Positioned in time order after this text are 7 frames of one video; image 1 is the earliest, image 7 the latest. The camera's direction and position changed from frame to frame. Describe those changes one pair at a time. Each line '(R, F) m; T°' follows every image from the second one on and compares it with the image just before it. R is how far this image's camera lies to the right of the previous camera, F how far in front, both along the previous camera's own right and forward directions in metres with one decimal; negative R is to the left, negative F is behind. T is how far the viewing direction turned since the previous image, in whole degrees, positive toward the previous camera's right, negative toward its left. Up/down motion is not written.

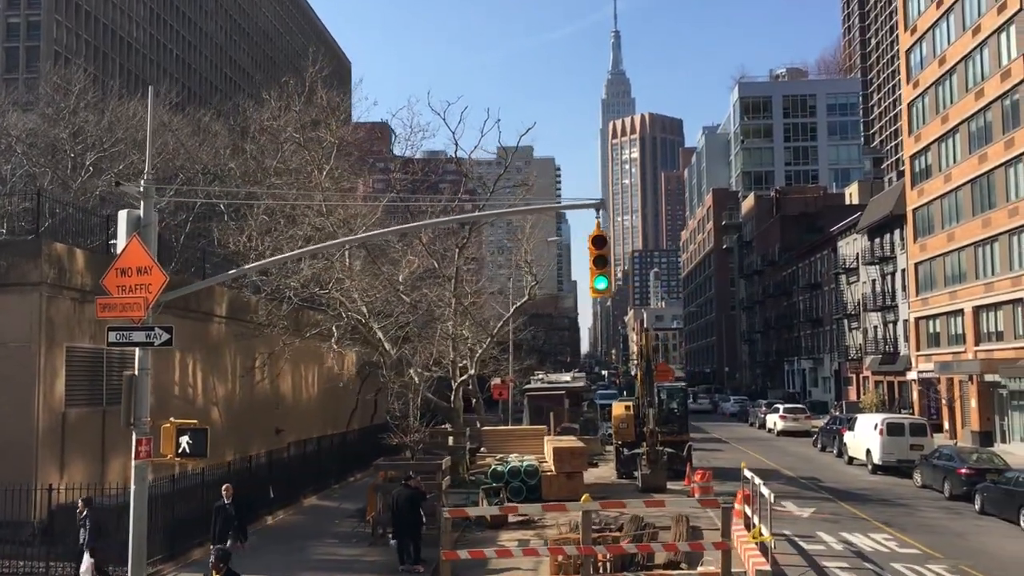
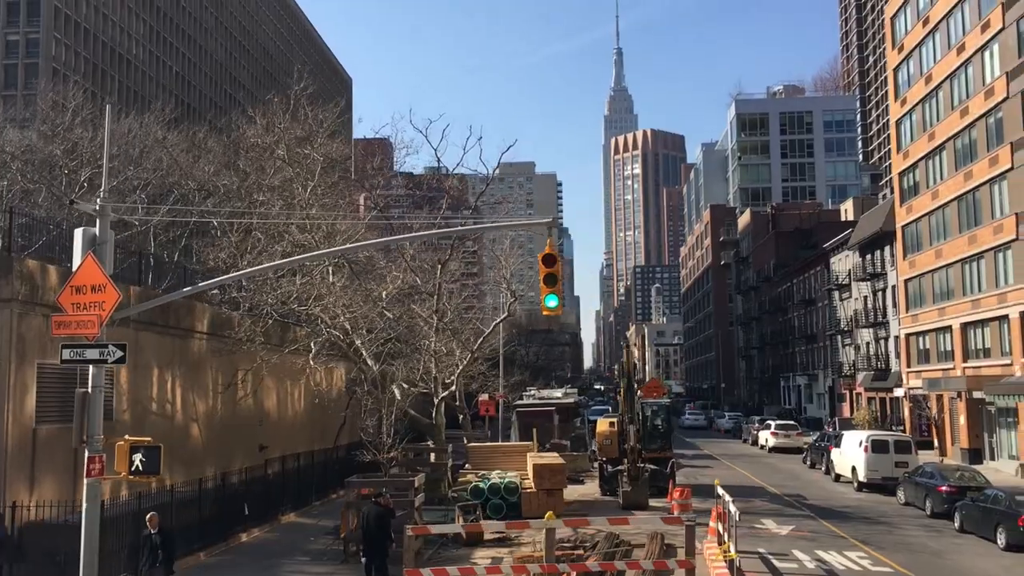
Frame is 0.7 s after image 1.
(+0.6, 0.0) m; 0°
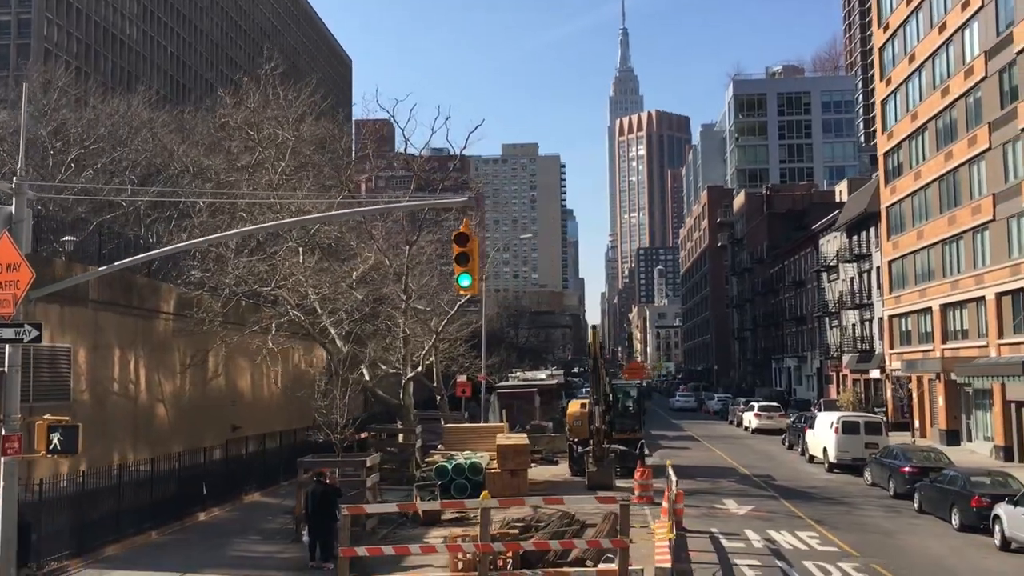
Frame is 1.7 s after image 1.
(+1.1, 0.0) m; 0°
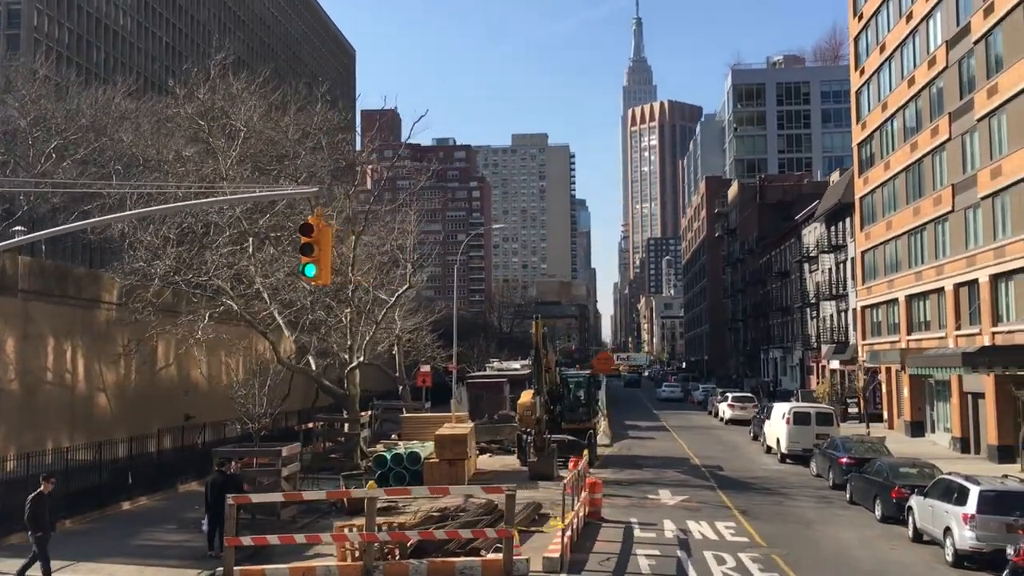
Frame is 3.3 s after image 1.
(+2.0, 0.0) m; 0°
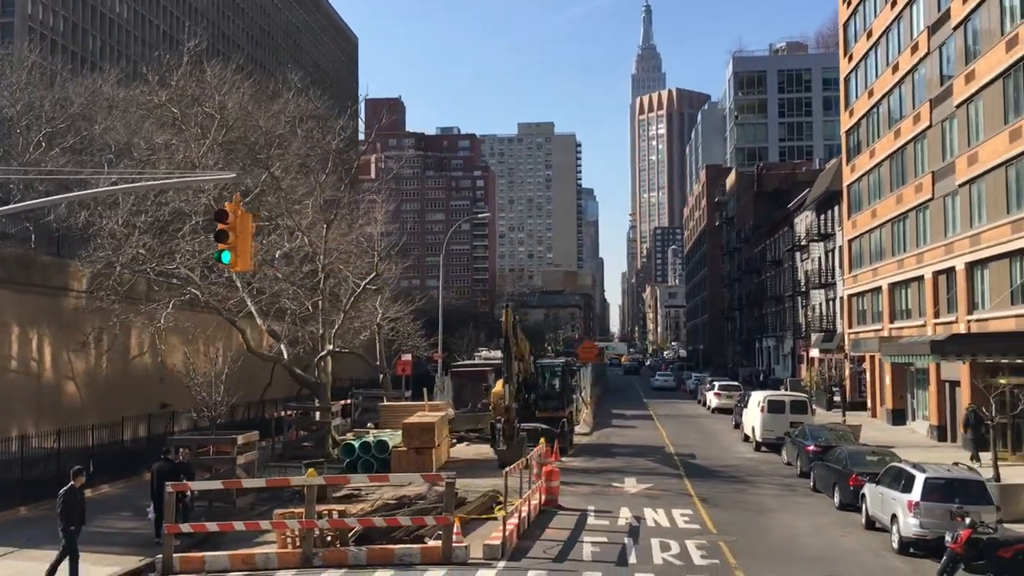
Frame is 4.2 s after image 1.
(+1.1, +0.1) m; 0°
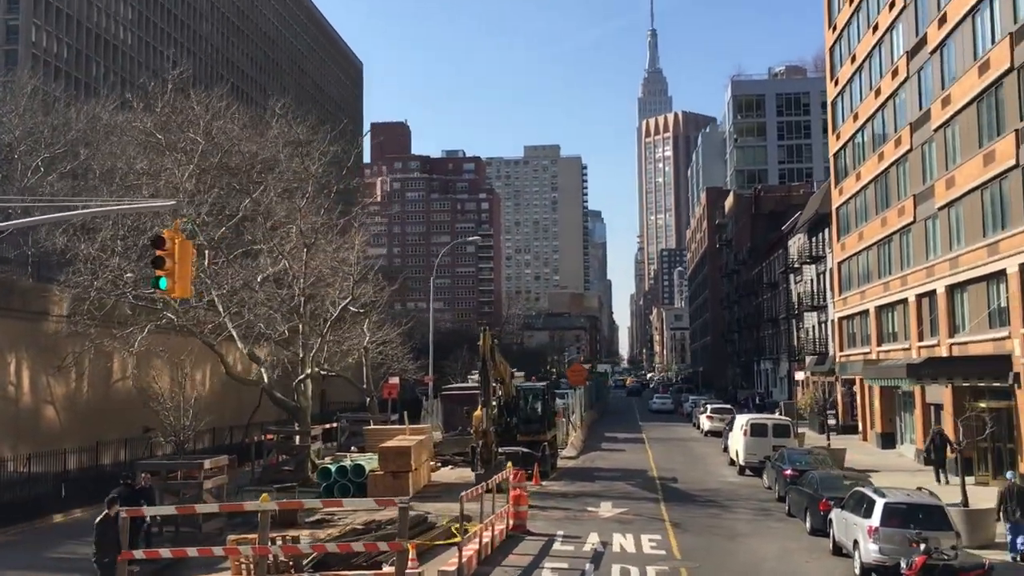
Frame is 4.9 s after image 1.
(+0.8, -0.1) m; 0°
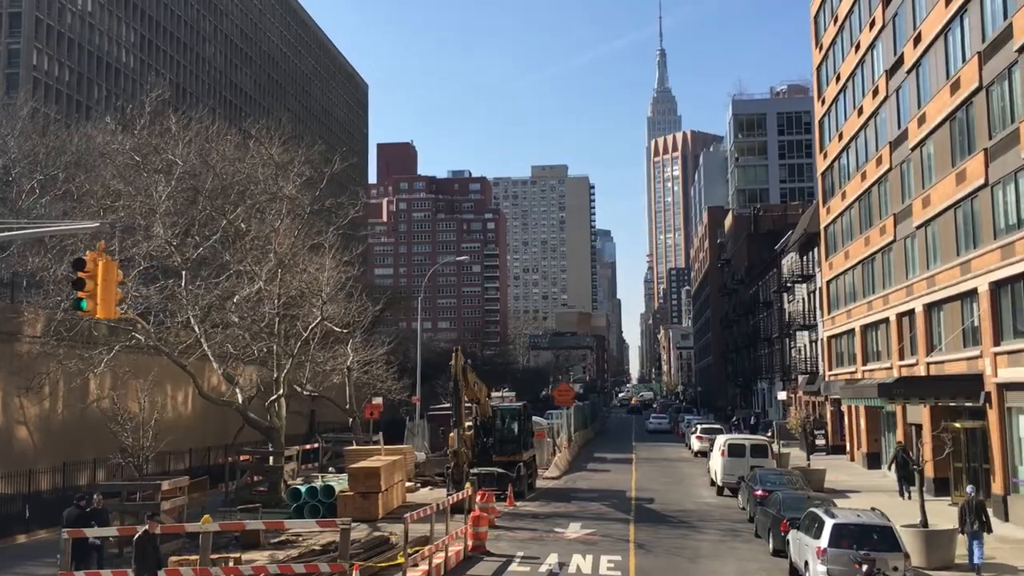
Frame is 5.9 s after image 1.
(+1.1, 0.0) m; 0°
